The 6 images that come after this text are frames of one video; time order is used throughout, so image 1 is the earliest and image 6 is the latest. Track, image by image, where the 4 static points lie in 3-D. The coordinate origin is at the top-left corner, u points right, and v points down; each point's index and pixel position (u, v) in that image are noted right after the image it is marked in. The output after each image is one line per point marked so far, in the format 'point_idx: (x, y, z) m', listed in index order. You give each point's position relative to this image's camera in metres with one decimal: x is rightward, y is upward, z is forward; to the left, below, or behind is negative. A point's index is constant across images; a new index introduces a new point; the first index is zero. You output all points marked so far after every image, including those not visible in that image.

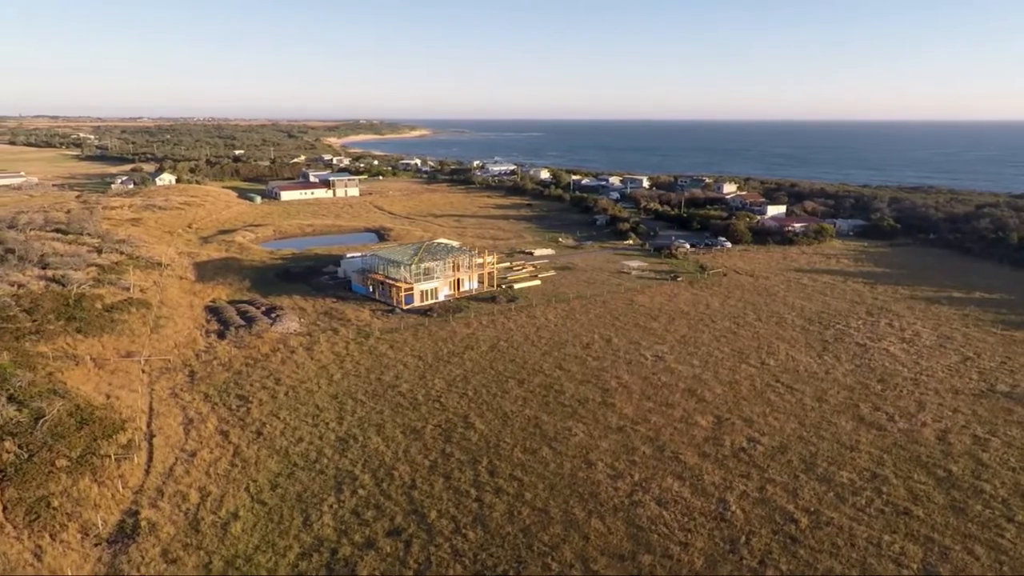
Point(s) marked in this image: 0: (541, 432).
0: (+0.8, -4.2, +19.3) m
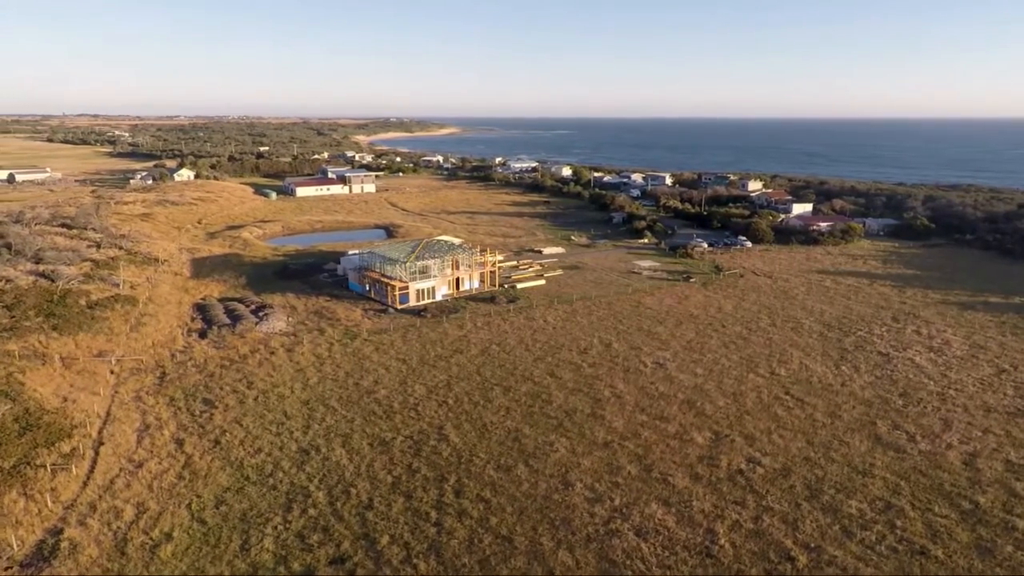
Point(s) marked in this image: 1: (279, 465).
0: (+0.2, -4.2, +17.7) m
1: (-5.8, -4.4, +16.6) m
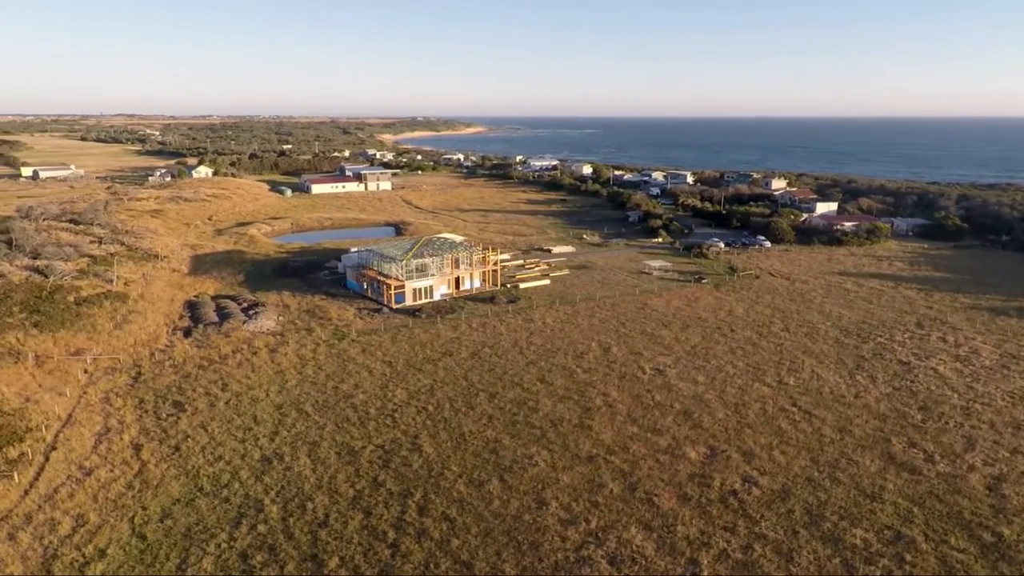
0: (-0.4, -4.2, +16.4) m
1: (-6.5, -4.4, +15.6) m
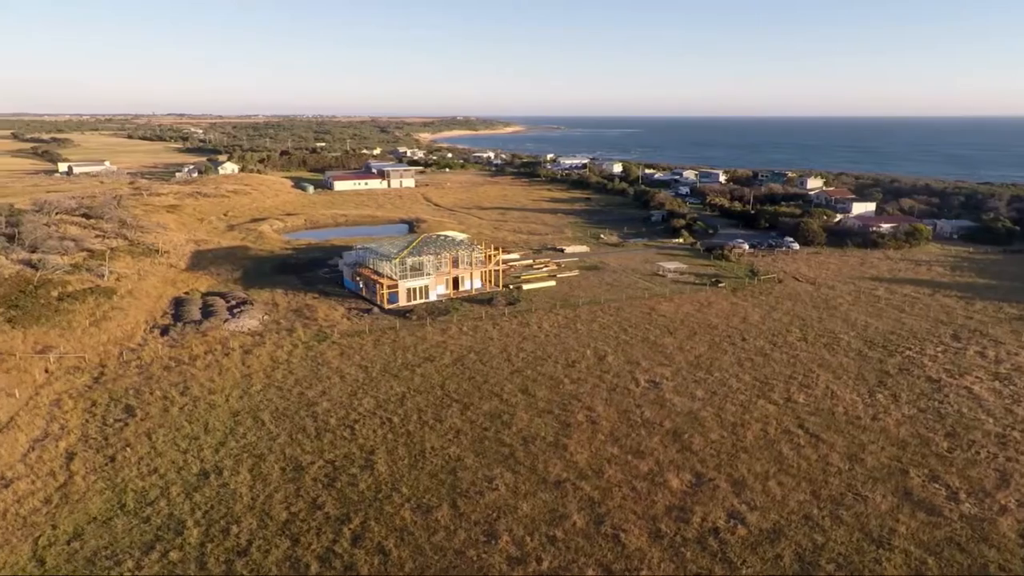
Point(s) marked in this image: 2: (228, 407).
0: (-1.3, -4.3, +14.7) m
1: (-7.4, -4.3, +14.2) m
2: (-7.9, -3.3, +18.5) m
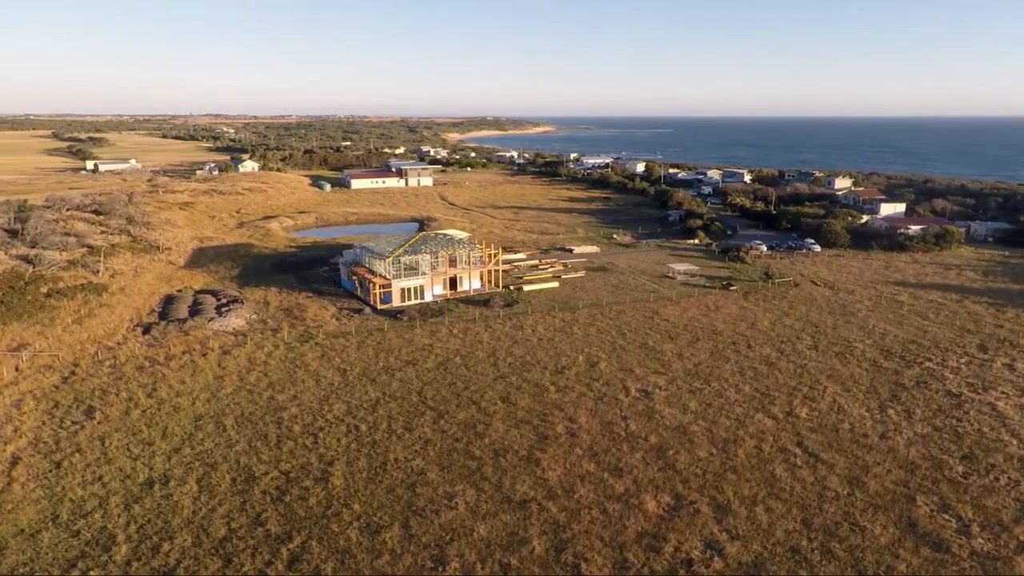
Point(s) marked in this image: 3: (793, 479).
0: (-2.1, -4.3, +13.6) m
1: (-8.2, -4.3, +13.4) m
2: (-8.5, -3.2, +17.7) m
3: (+6.0, -4.1, +14.1) m
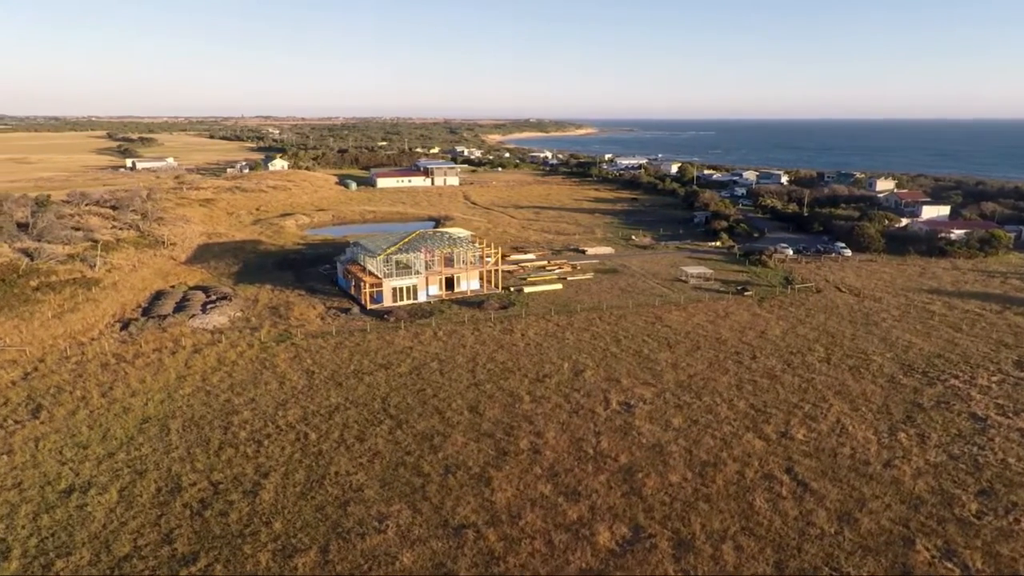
0: (-3.2, -4.3, +12.3) m
1: (-9.3, -4.2, +12.5) m
2: (-9.3, -3.1, +16.8) m
3: (+4.9, -4.2, +12.4) m
